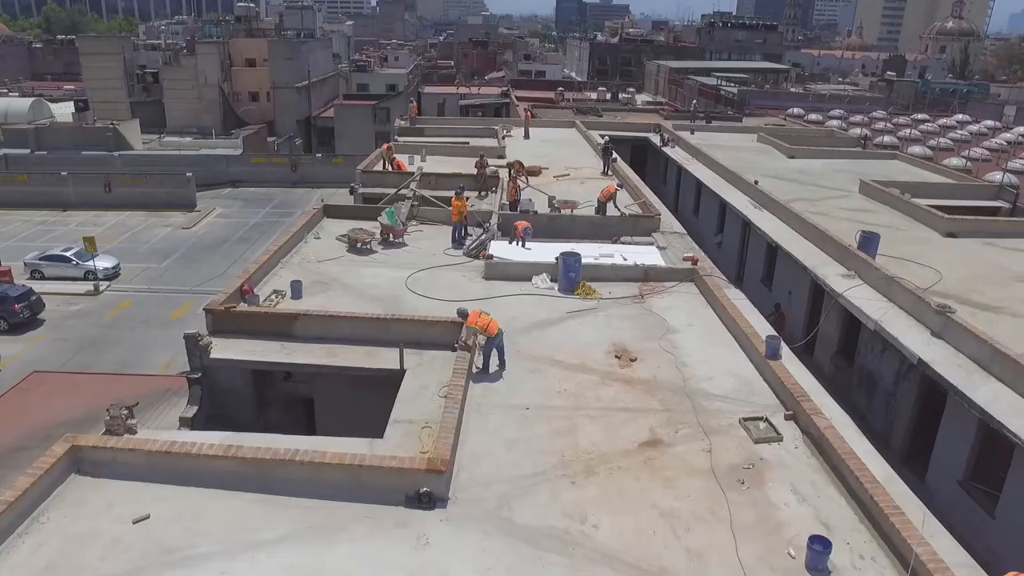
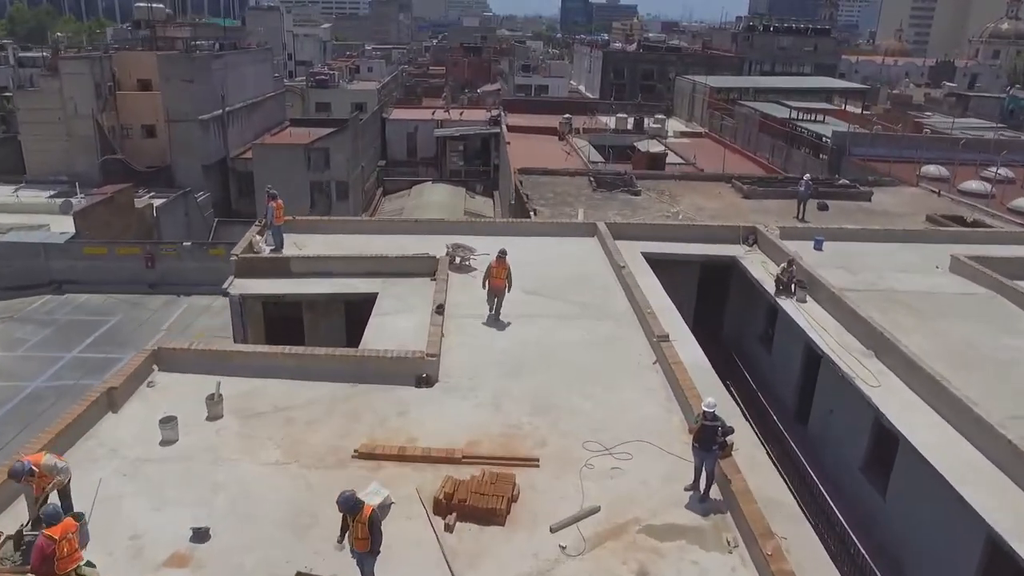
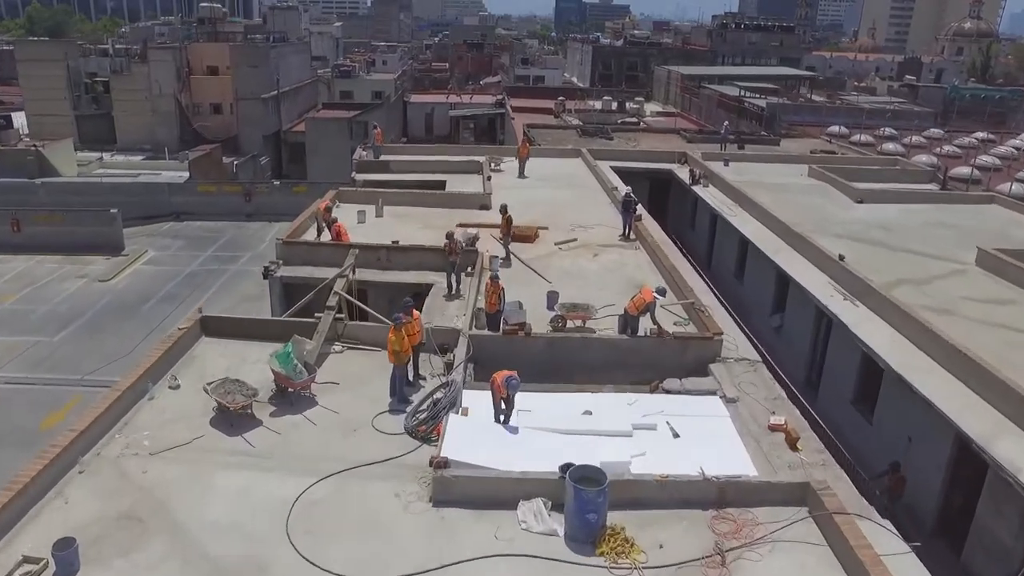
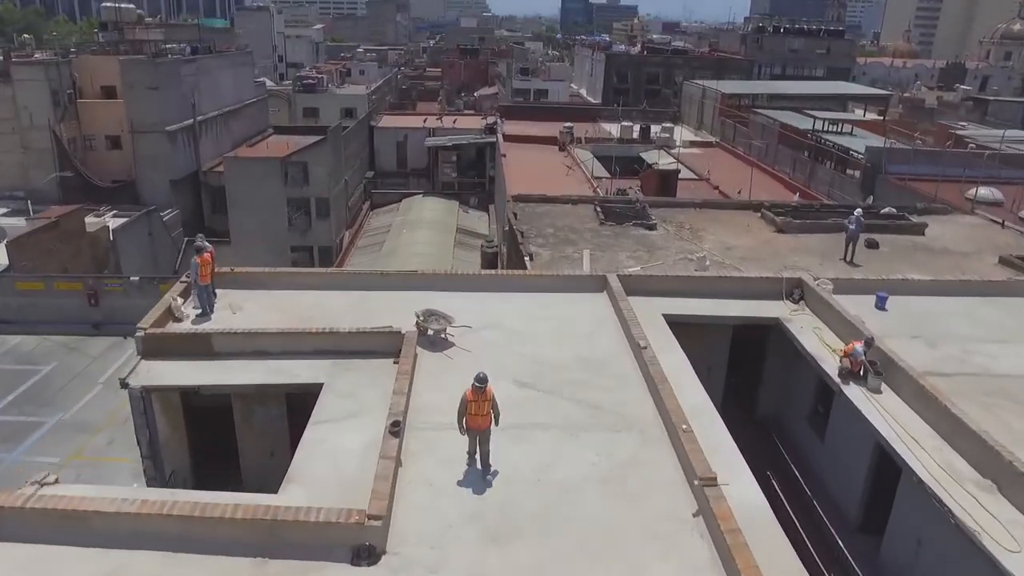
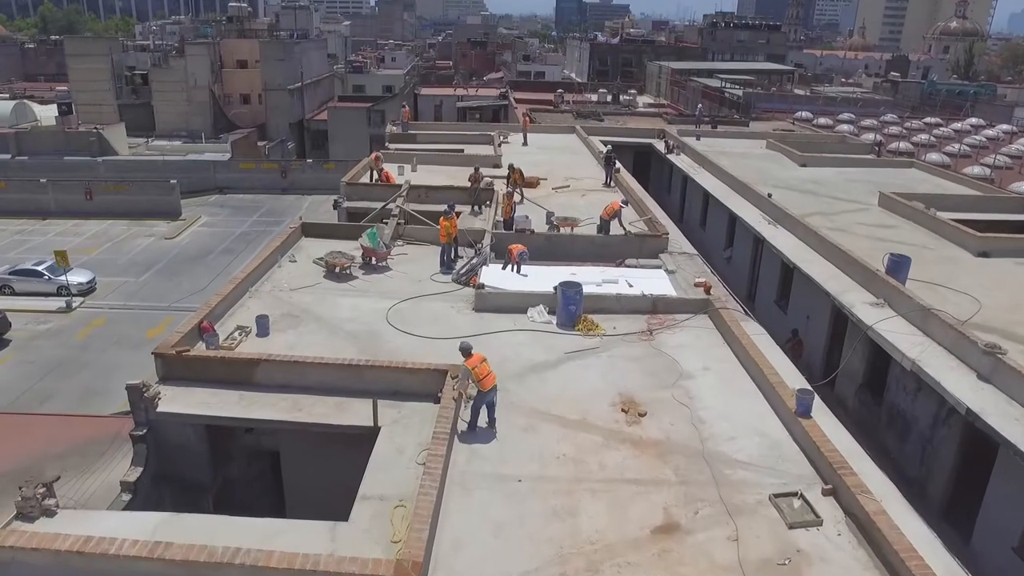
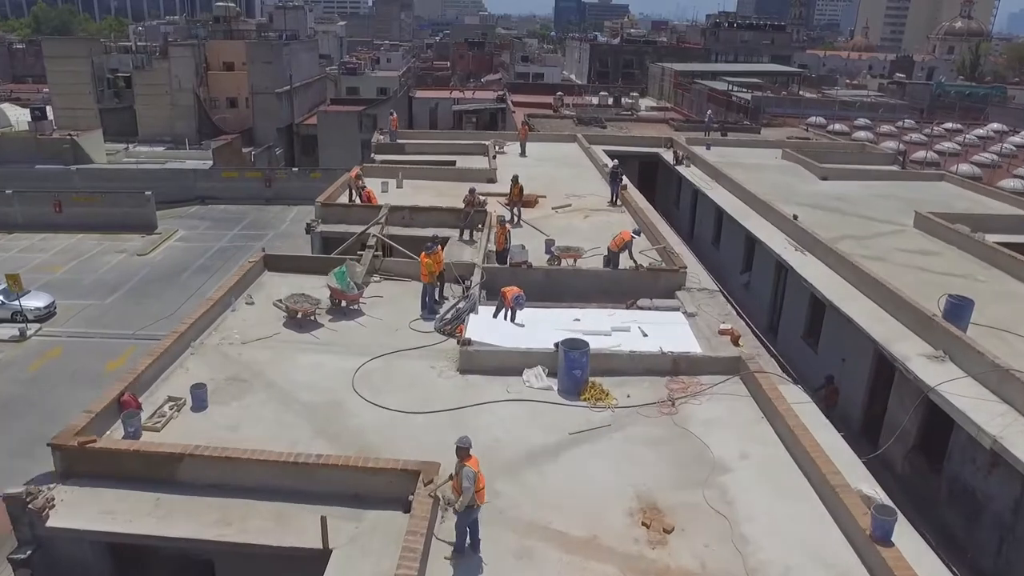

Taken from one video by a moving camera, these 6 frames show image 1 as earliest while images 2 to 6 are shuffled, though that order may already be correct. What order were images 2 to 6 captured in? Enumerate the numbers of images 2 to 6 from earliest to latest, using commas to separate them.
5, 6, 3, 2, 4
